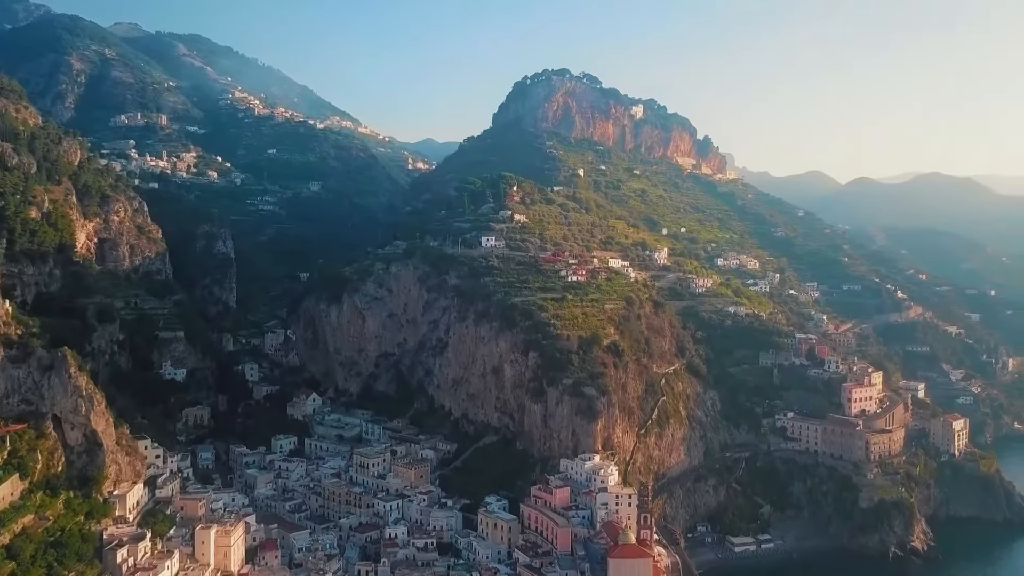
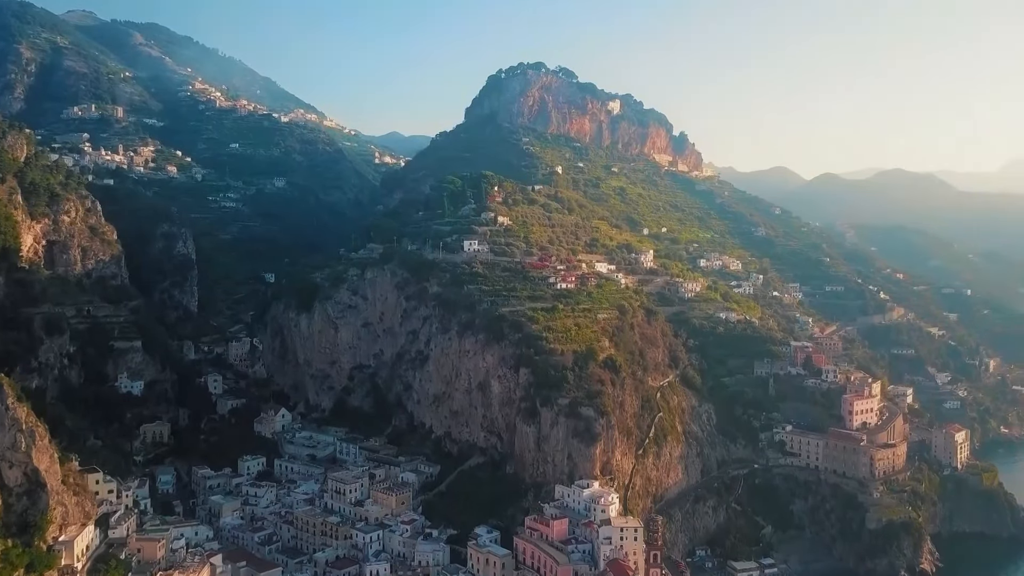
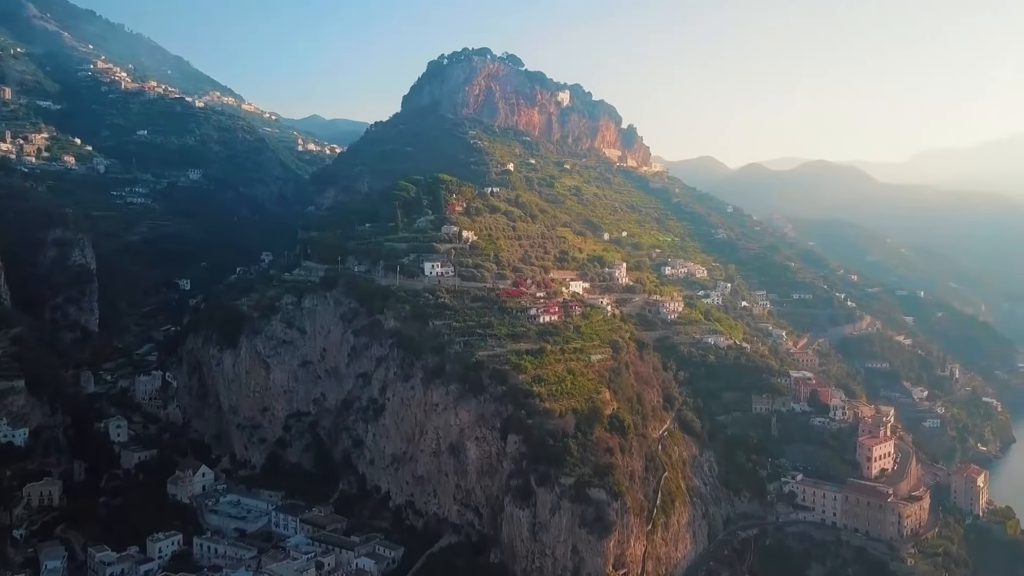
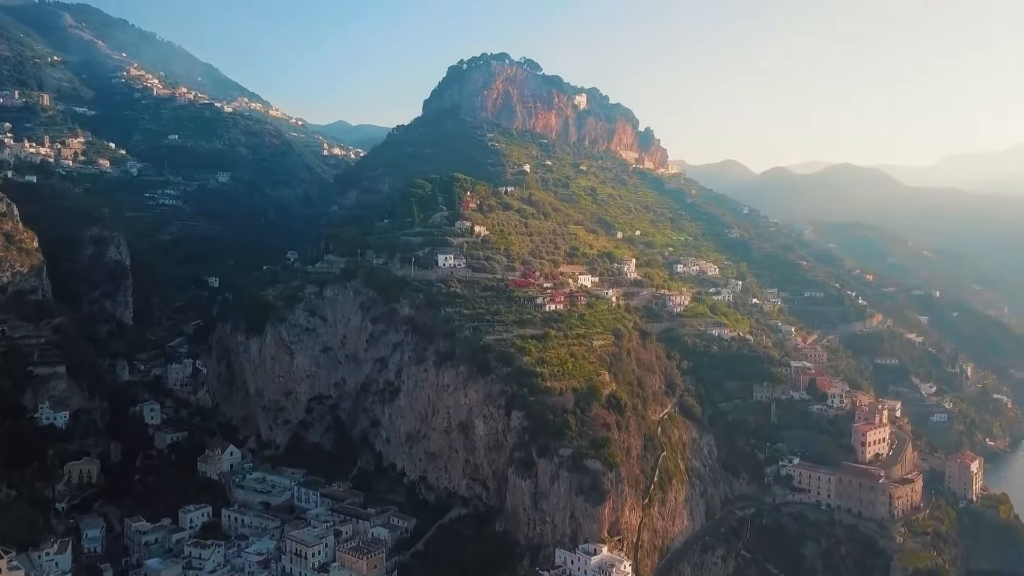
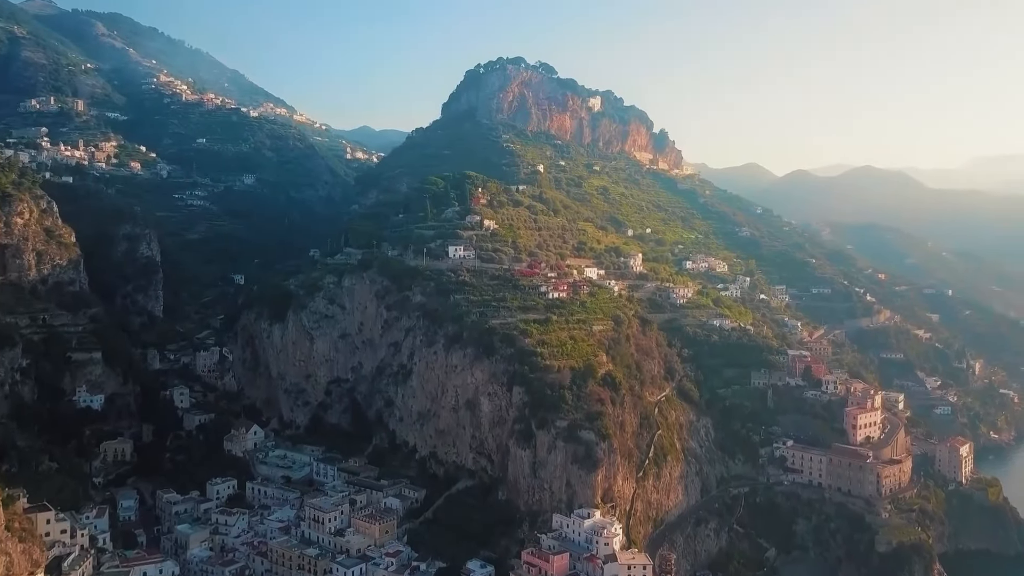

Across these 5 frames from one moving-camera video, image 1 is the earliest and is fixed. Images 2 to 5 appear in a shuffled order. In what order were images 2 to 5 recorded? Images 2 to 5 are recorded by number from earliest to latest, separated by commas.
2, 5, 4, 3
